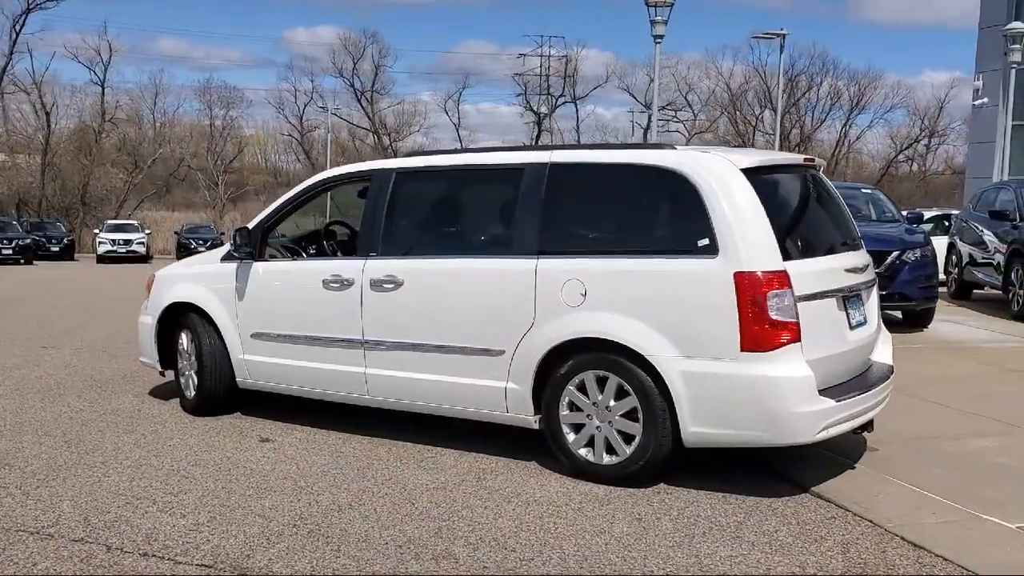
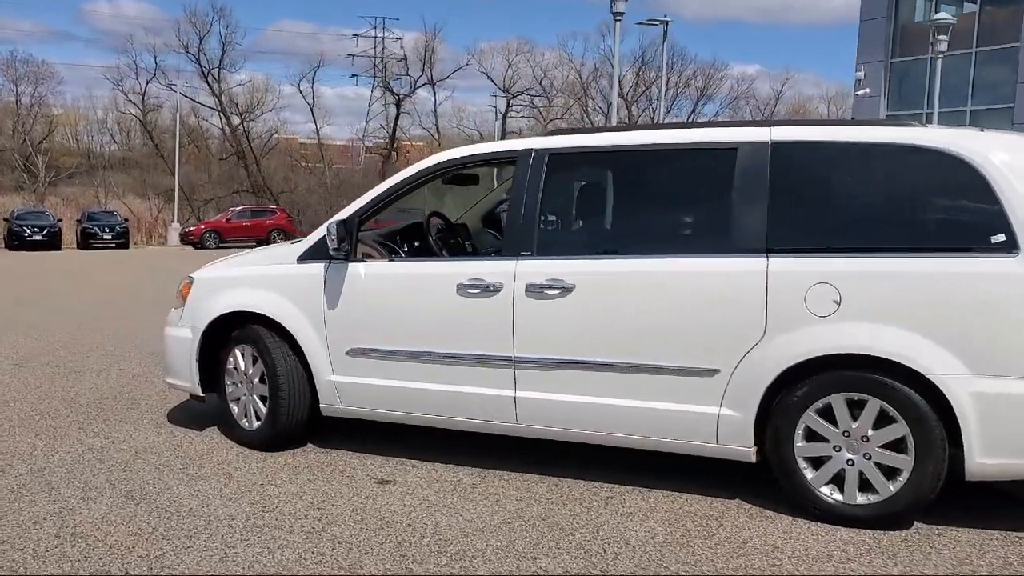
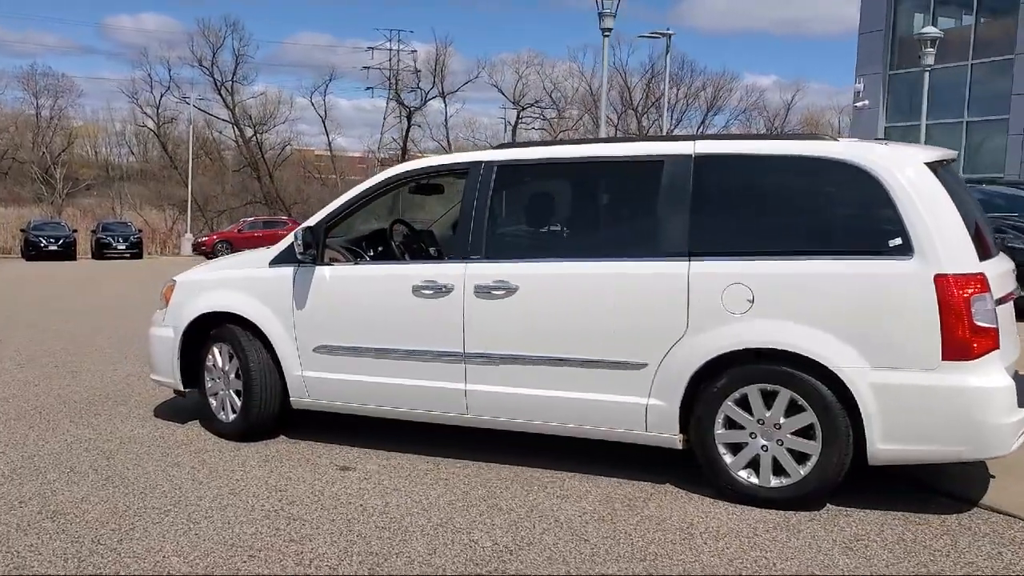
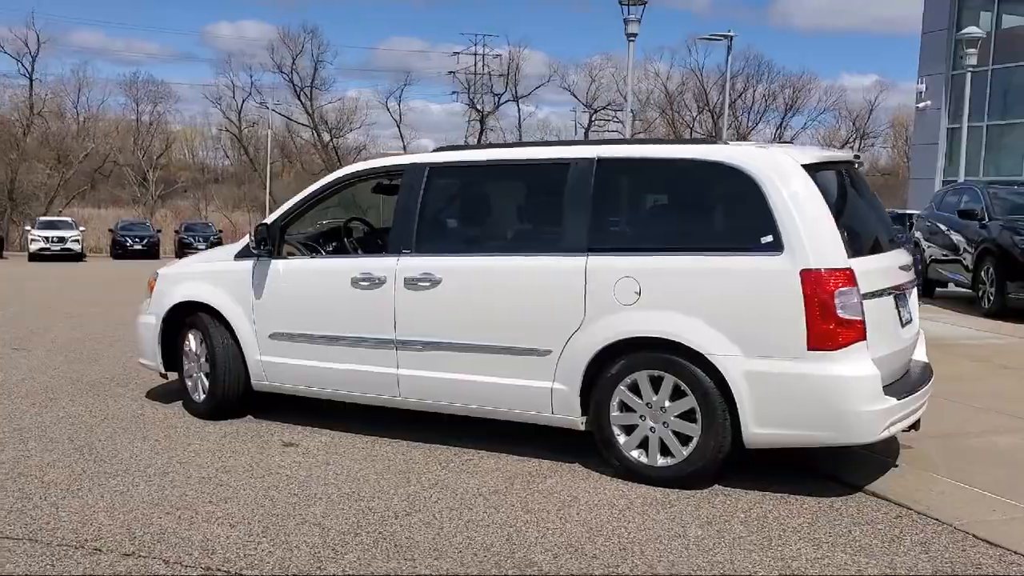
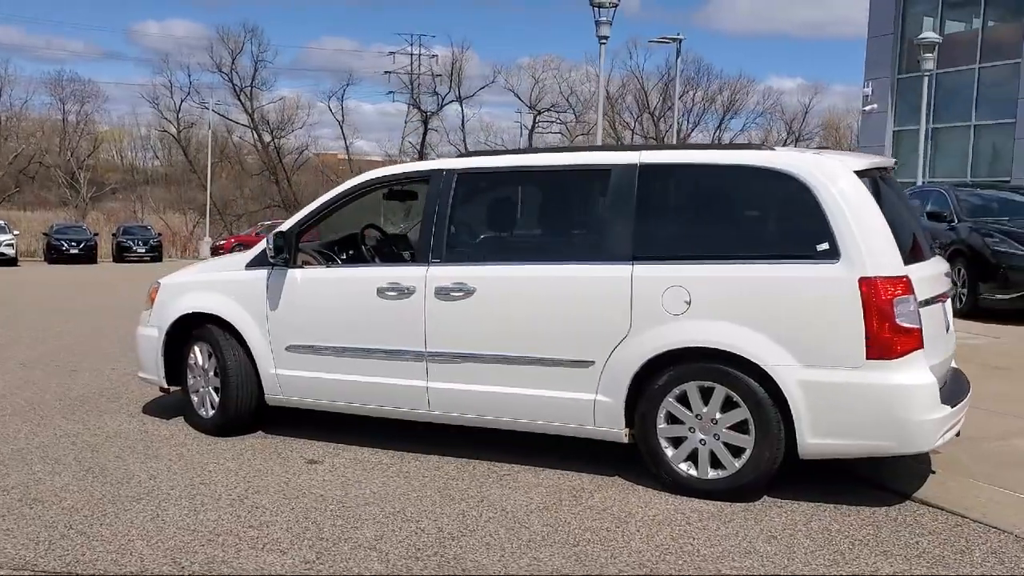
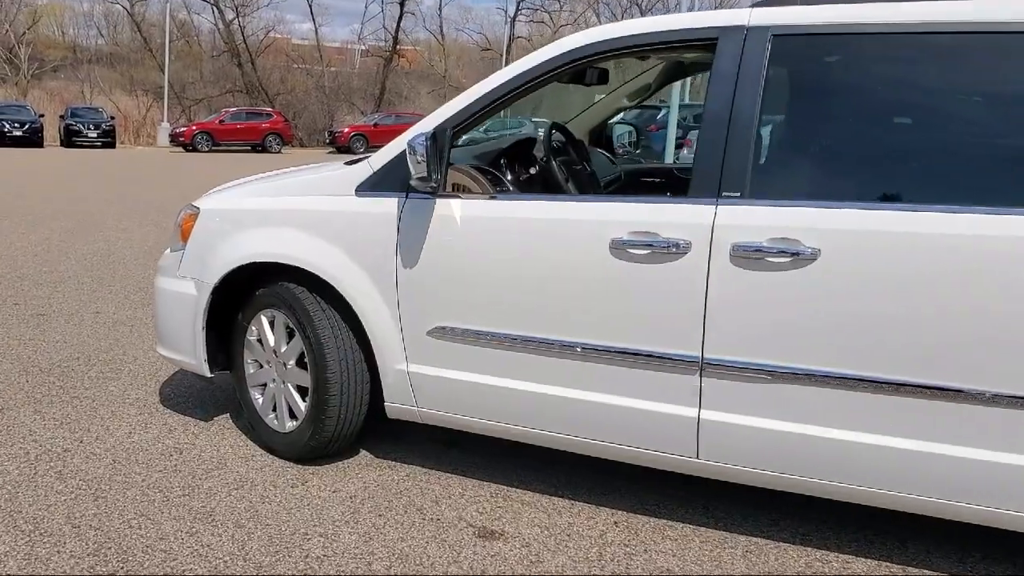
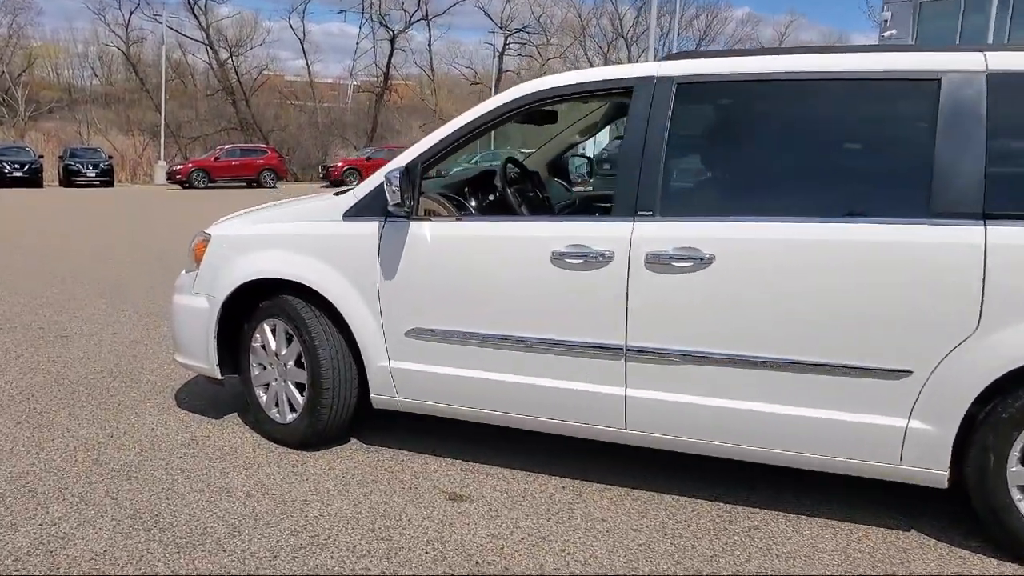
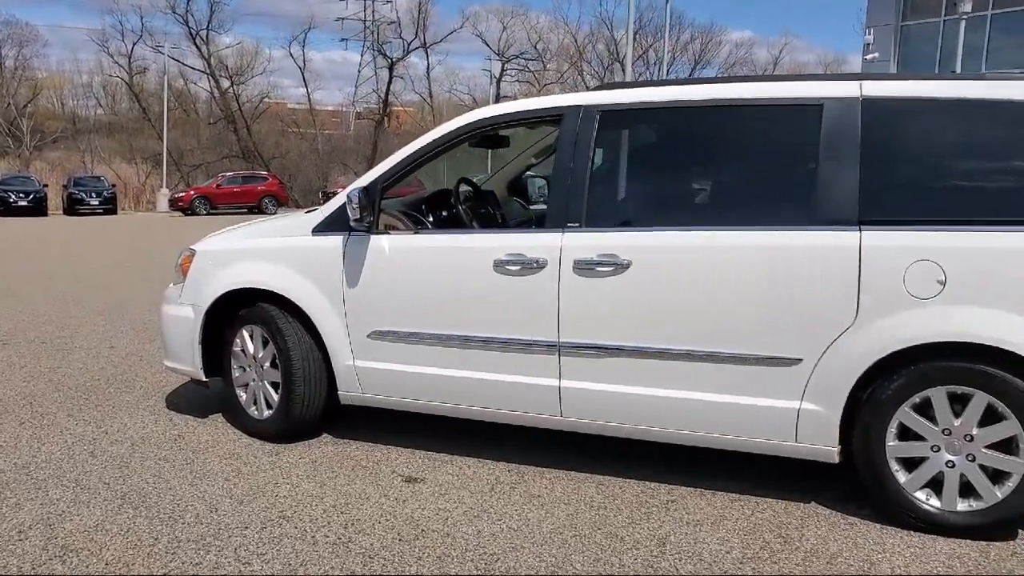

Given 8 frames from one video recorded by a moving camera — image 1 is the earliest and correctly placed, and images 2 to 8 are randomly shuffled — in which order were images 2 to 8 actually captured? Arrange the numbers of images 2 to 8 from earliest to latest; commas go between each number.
4, 5, 3, 2, 8, 7, 6
